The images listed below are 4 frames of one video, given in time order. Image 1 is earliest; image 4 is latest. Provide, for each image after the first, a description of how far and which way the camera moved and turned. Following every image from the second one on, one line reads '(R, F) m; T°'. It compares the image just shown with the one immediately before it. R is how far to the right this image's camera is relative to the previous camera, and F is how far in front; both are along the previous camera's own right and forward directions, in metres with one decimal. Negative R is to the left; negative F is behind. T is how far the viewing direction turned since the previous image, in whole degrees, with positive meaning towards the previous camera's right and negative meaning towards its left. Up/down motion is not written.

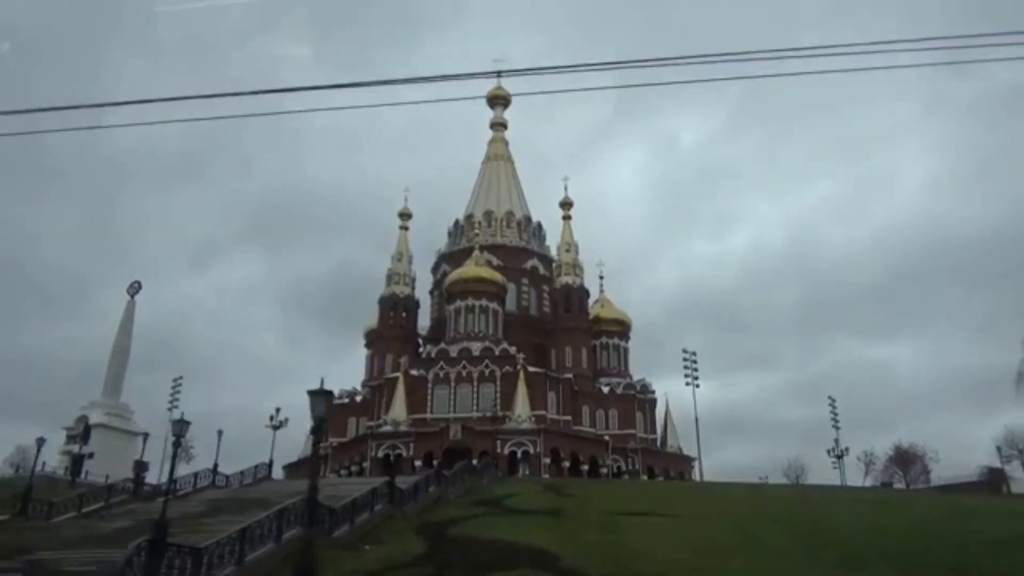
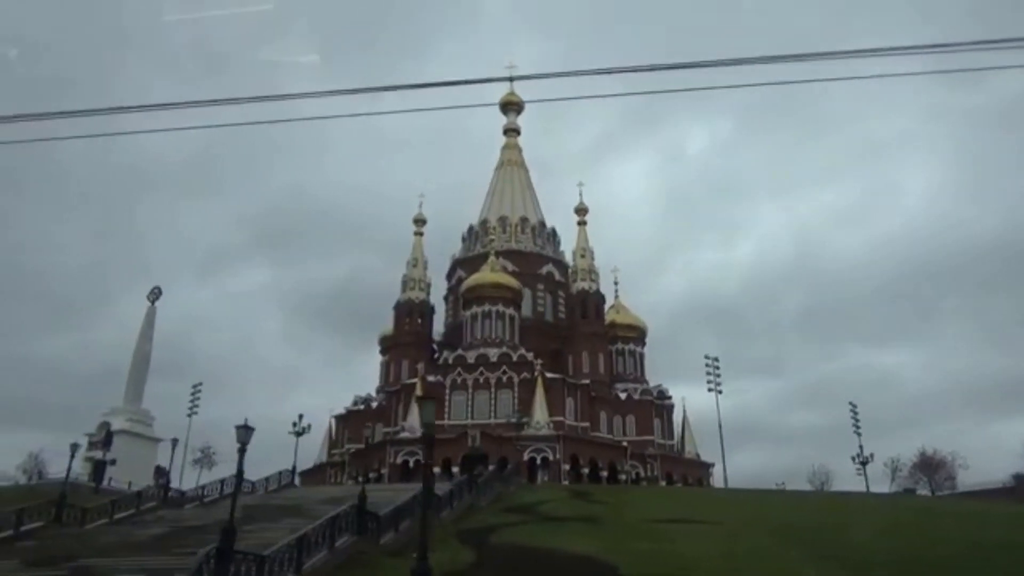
(-0.8, +0.1) m; 0°
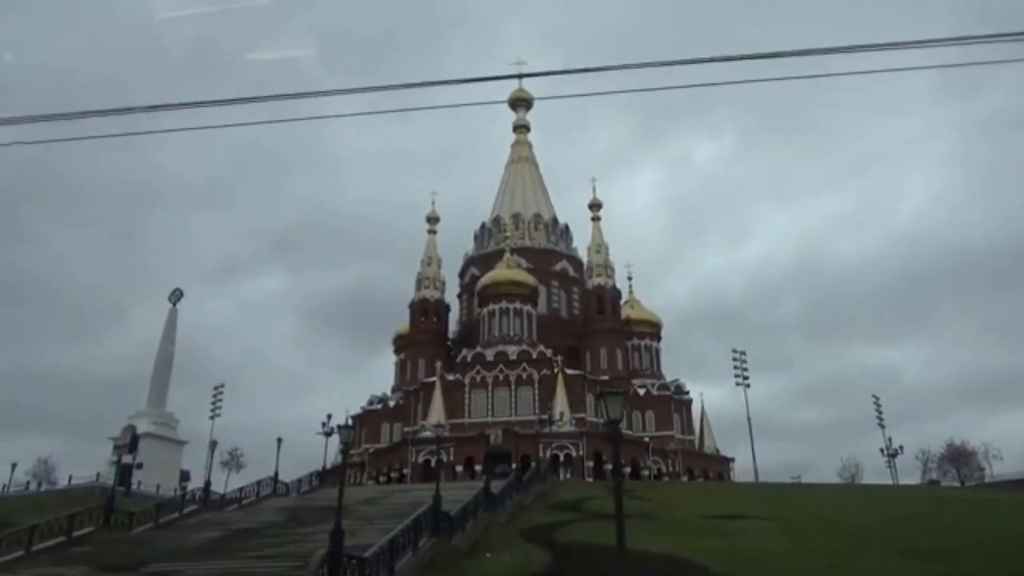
(-1.3, +0.2) m; 0°
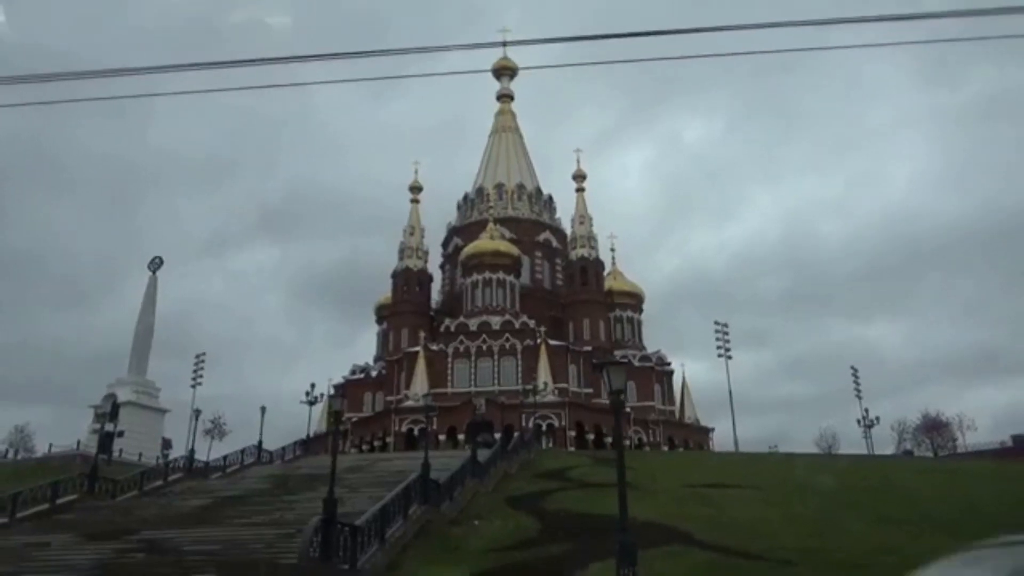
(-0.2, 0.0) m; +1°
